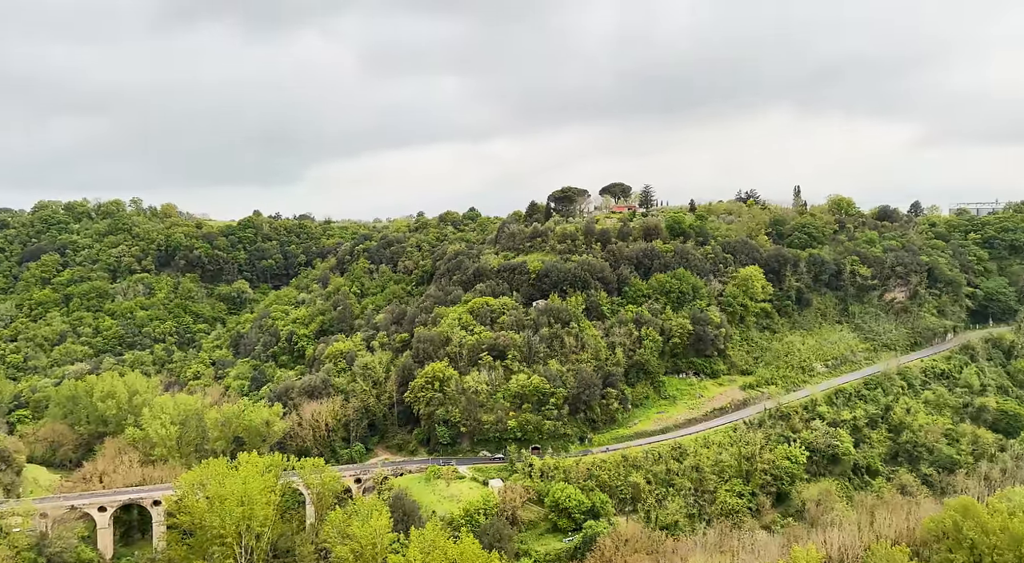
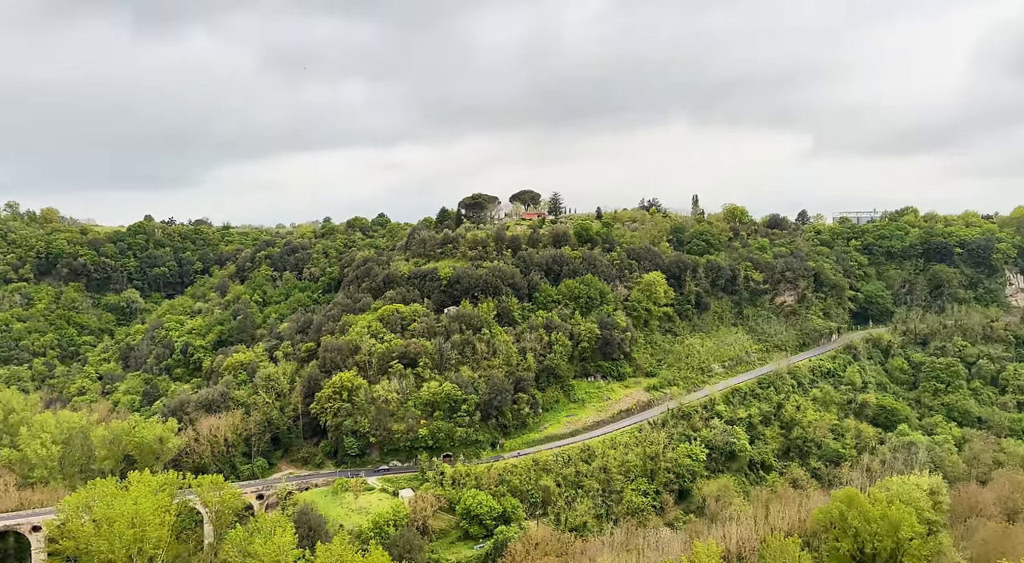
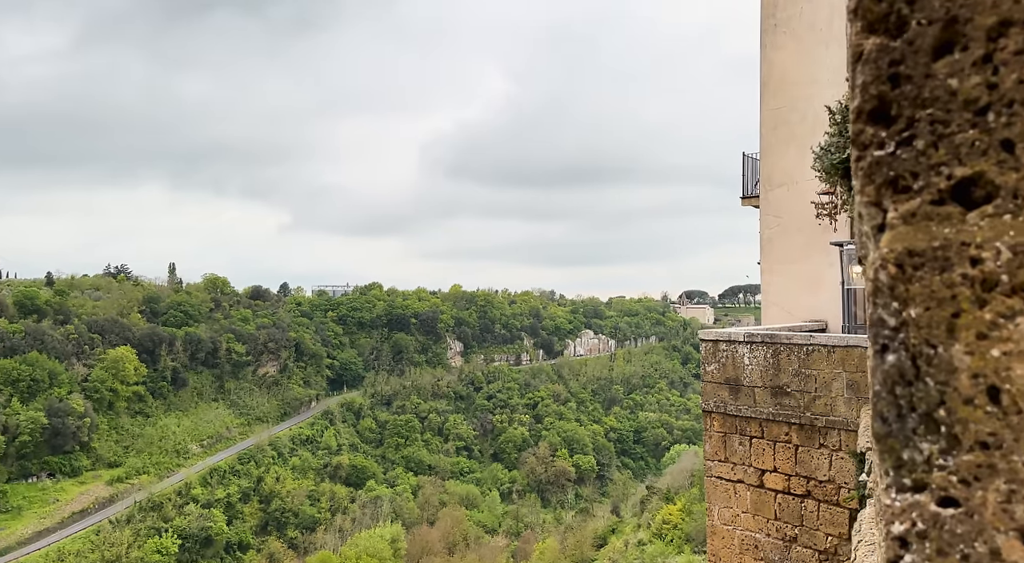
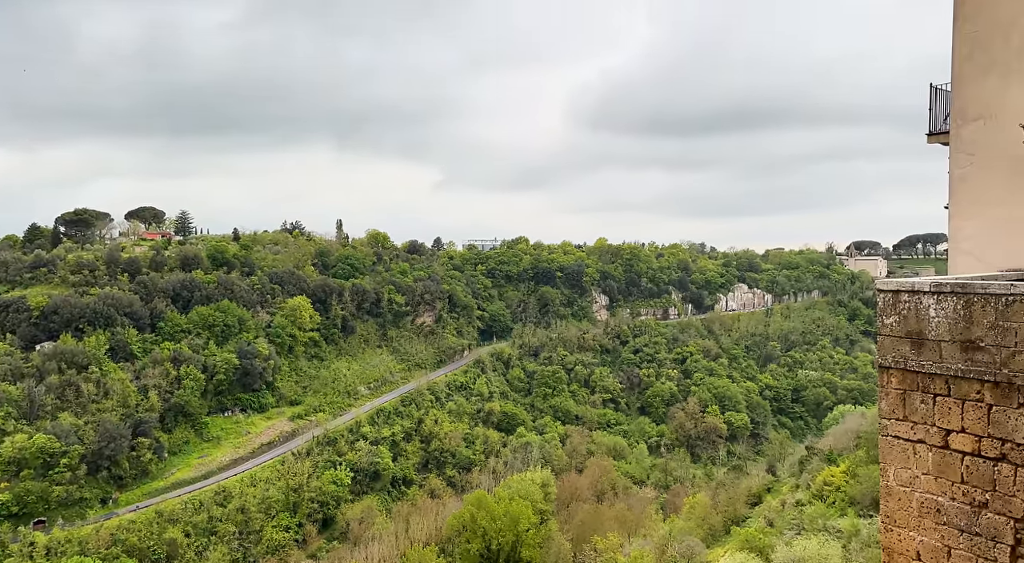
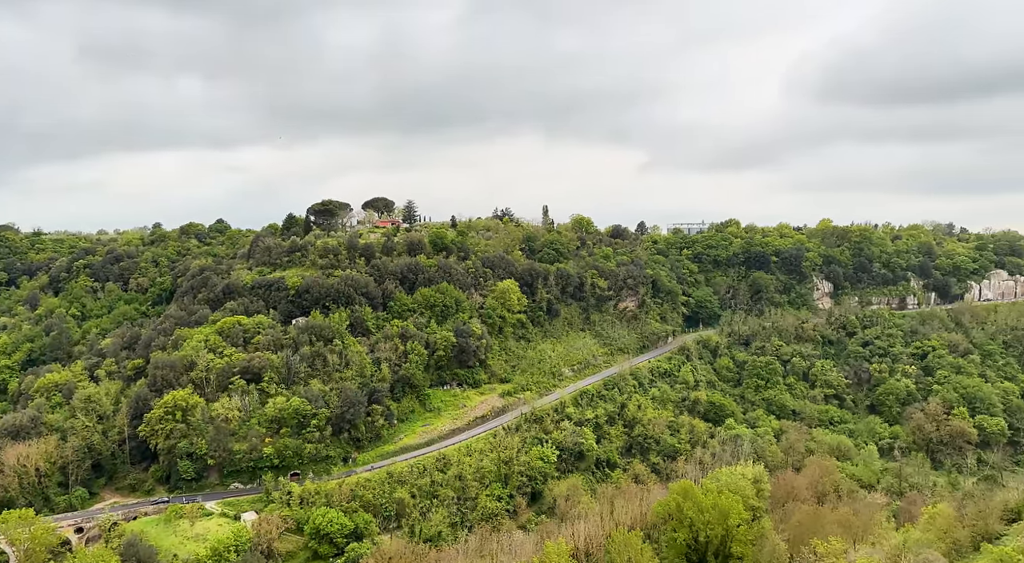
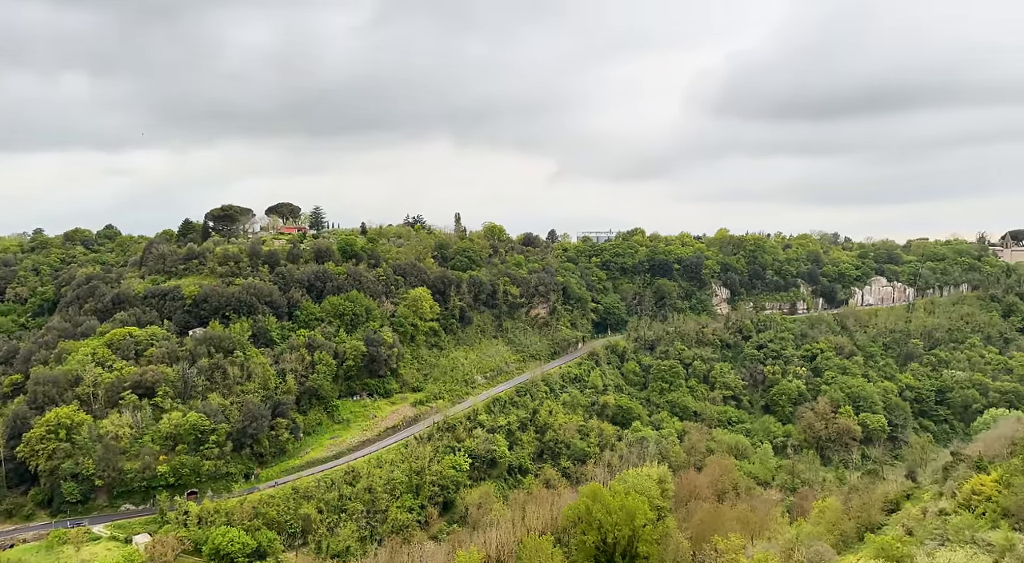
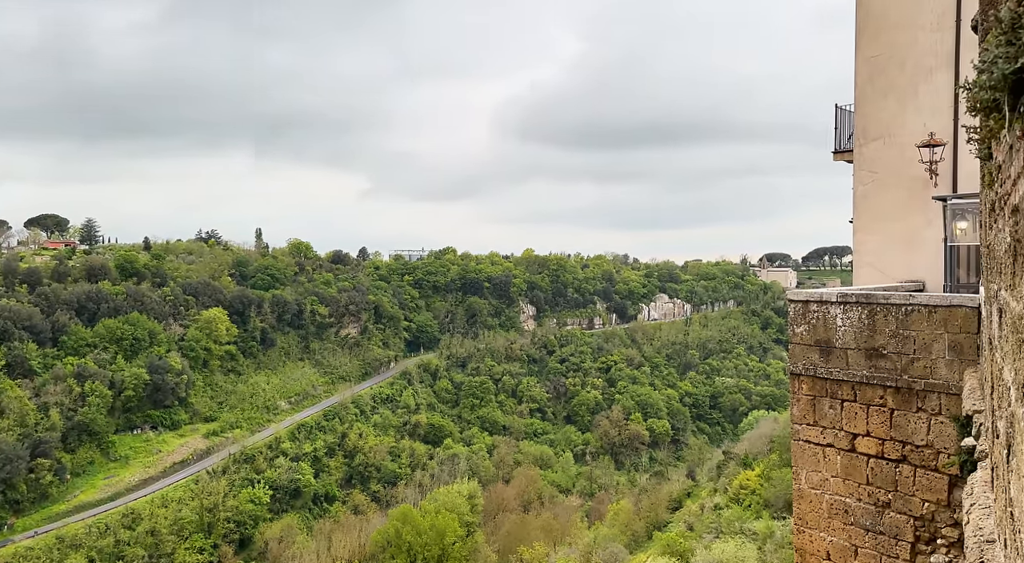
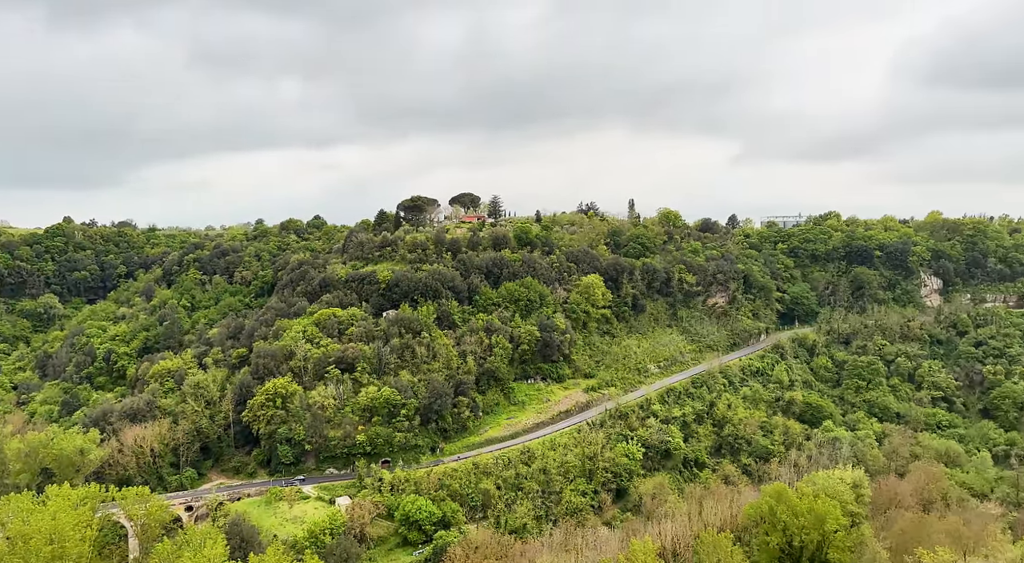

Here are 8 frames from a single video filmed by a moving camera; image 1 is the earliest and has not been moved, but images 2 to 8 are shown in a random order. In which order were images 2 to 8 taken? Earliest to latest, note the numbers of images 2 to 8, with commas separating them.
2, 8, 5, 6, 4, 7, 3
